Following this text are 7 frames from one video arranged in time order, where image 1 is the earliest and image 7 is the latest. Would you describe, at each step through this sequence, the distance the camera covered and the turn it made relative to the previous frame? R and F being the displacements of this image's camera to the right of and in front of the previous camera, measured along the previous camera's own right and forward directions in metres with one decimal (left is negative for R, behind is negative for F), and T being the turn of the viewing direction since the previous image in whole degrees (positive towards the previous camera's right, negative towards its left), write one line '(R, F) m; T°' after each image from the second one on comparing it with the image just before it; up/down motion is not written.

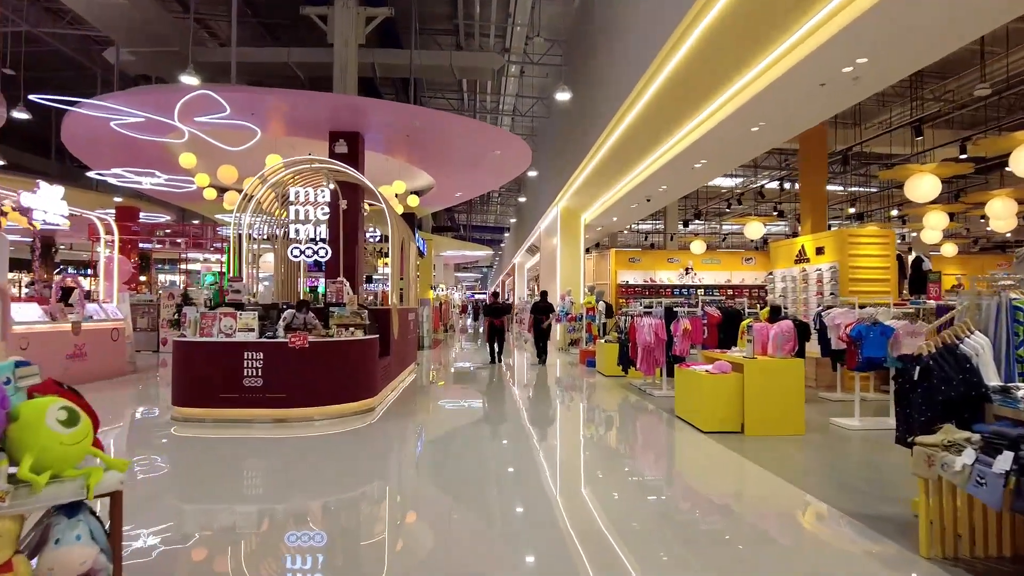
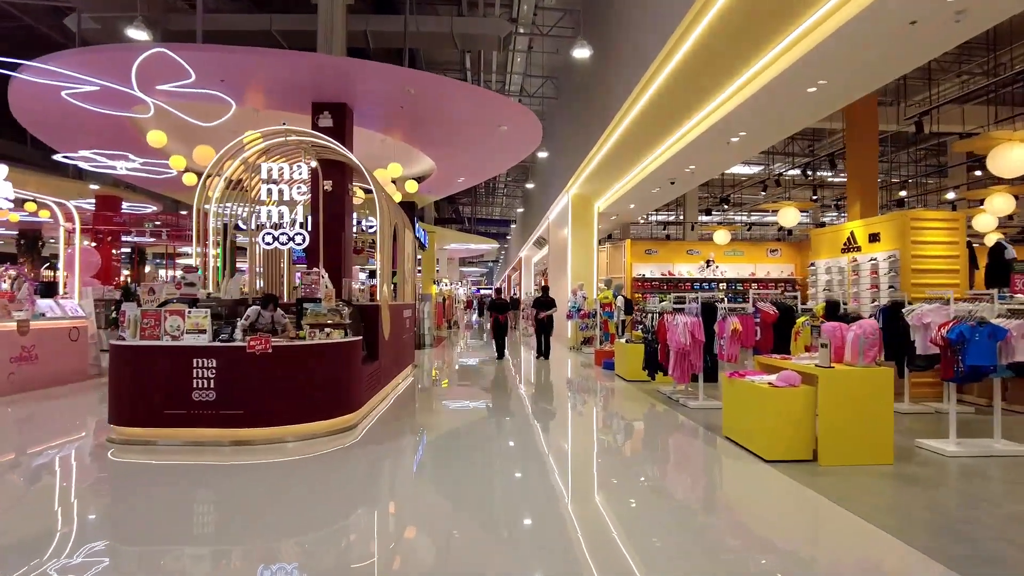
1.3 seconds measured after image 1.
(0.0, +1.1) m; -1°
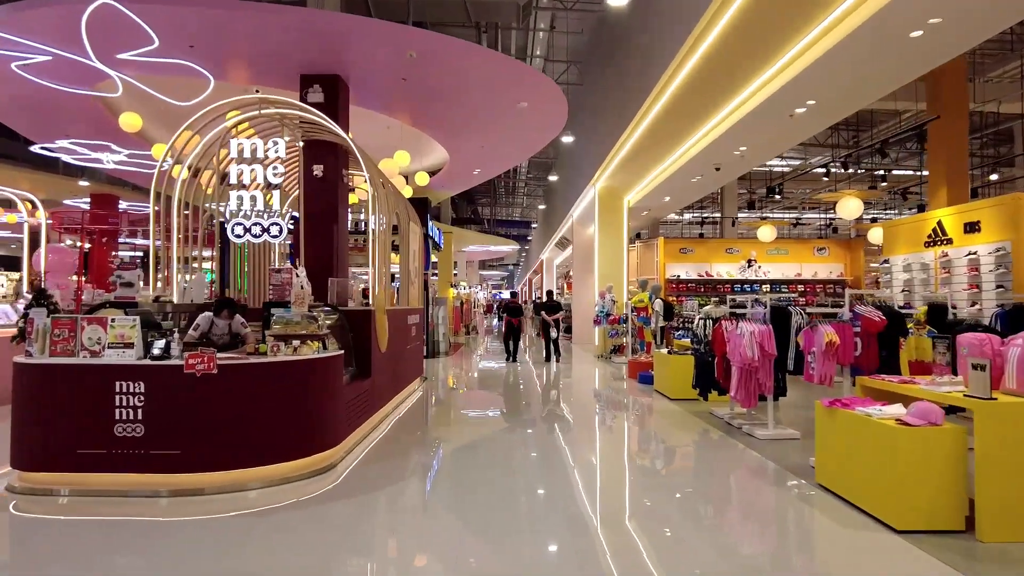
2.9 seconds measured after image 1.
(0.0, +1.2) m; -2°
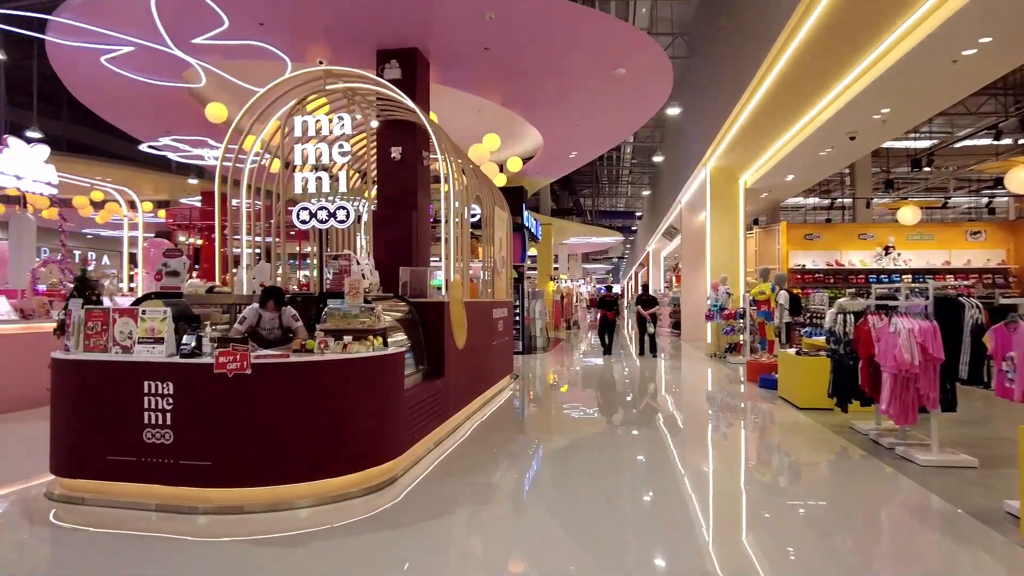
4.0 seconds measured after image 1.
(+0.1, +0.7) m; -9°
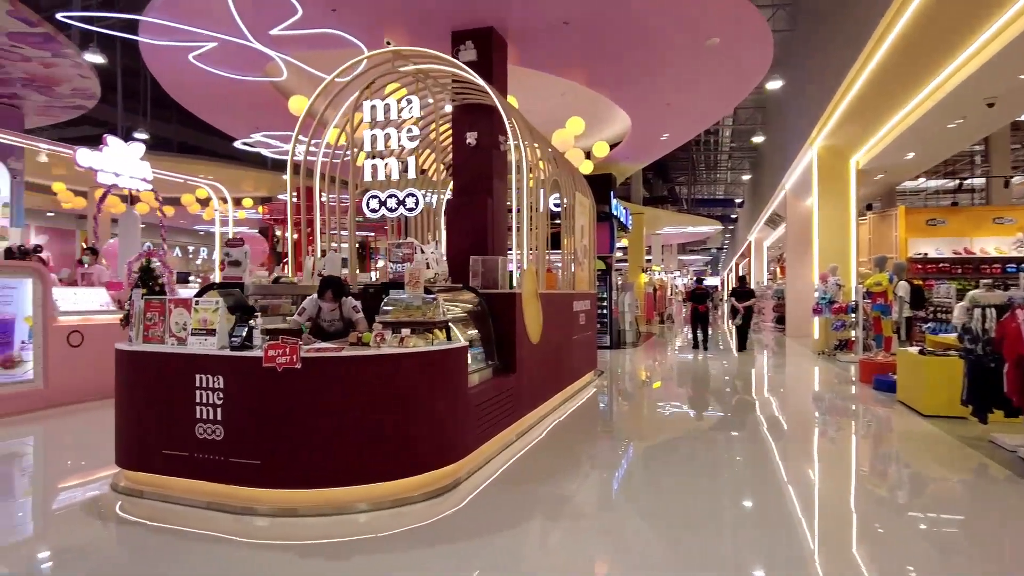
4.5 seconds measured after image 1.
(+0.1, +0.4) m; -8°
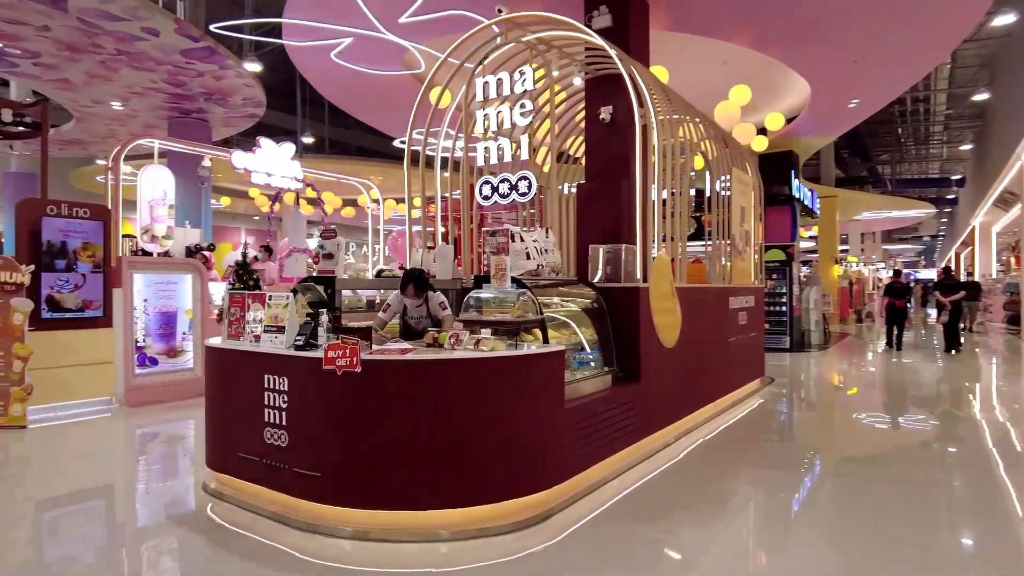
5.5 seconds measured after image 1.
(+0.3, +0.6) m; -16°
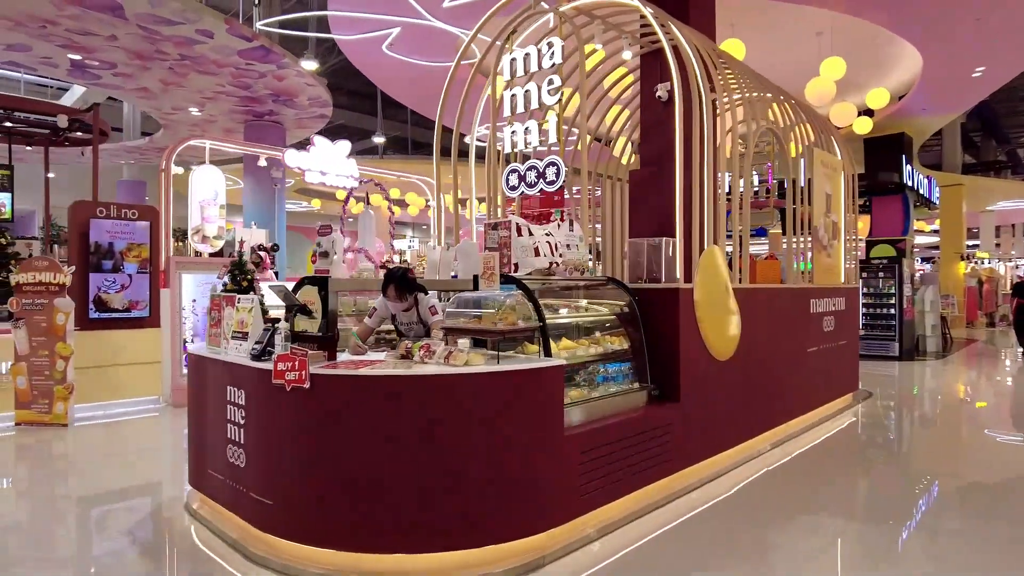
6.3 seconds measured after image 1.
(+0.4, +0.5) m; -9°
